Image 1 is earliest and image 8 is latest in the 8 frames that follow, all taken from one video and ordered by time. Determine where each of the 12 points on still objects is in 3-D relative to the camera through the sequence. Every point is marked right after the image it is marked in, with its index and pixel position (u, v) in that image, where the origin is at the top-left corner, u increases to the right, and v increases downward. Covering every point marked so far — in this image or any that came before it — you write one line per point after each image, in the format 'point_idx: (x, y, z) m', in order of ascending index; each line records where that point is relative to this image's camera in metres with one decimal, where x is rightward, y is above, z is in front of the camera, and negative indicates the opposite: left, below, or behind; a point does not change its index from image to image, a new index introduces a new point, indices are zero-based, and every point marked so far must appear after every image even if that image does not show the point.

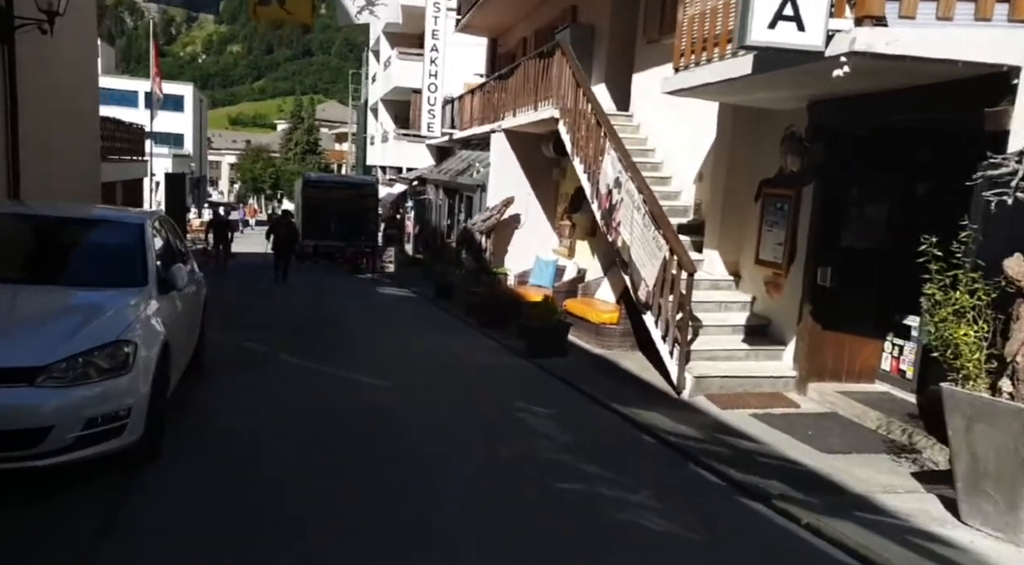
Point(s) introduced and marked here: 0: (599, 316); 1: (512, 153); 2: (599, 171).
0: (+1.3, -0.5, +11.5) m
1: (+0.1, +3.1, +17.7) m
2: (+1.3, +1.6, +10.7) m
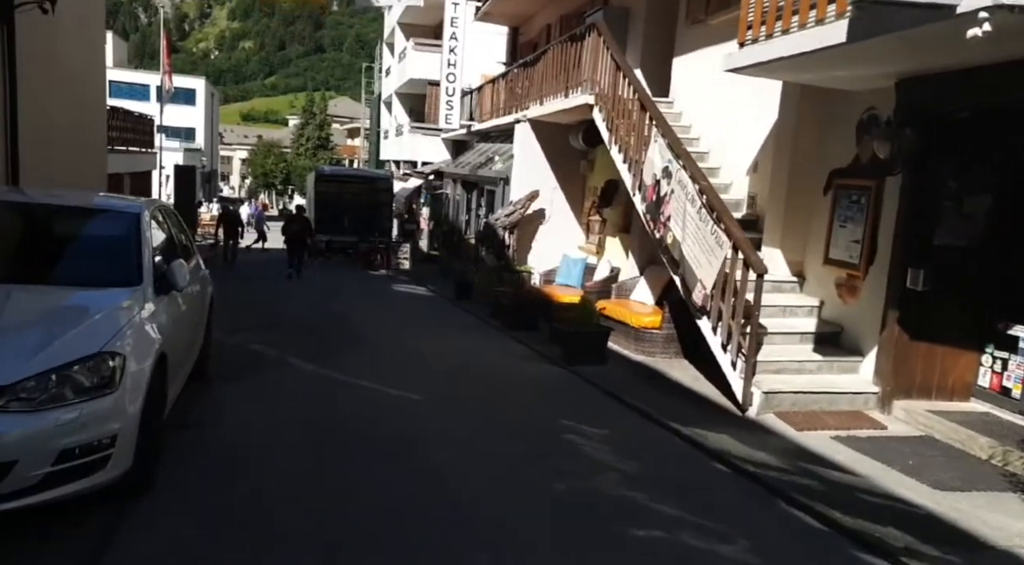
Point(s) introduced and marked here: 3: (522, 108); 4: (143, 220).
0: (+1.8, -0.5, +10.6) m
1: (+0.6, +3.1, +16.8) m
2: (+1.7, +1.6, +9.7) m
3: (+0.3, +4.1, +17.7) m
4: (-3.1, +0.5, +6.3) m
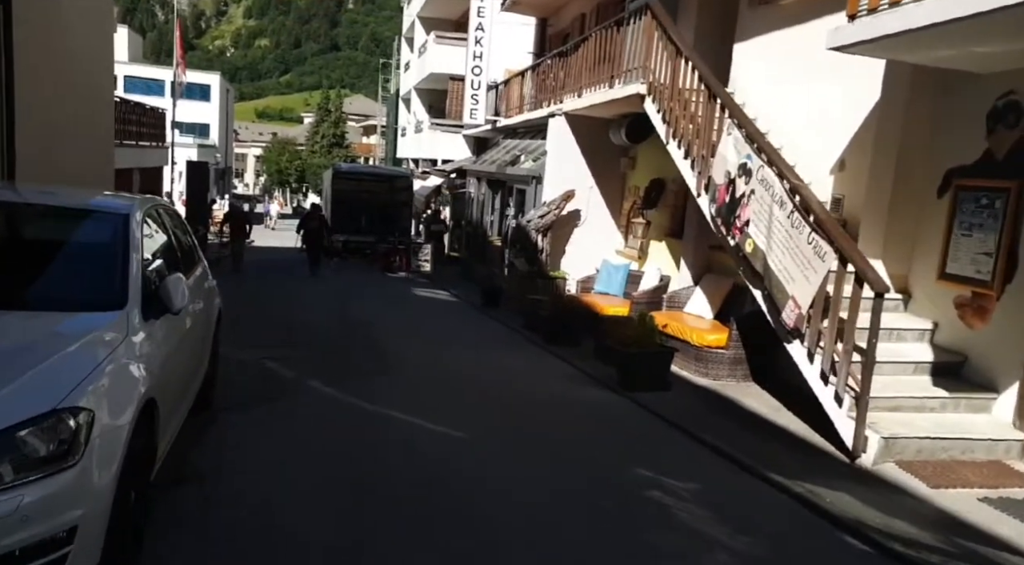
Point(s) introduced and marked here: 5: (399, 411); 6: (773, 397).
0: (+2.3, -0.7, +9.3) m
1: (+1.3, +3.0, +15.5) m
2: (+2.3, +1.4, +8.5) m
3: (+1.1, +4.0, +16.5) m
4: (-2.6, +0.4, +5.2) m
5: (-1.1, -1.3, +7.3) m
6: (+2.9, -1.3, +8.4) m
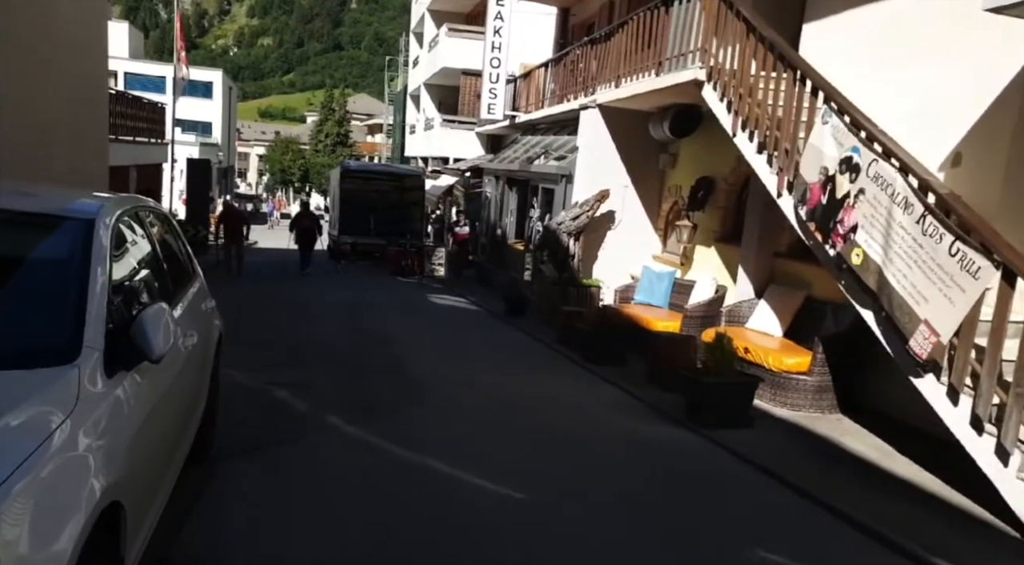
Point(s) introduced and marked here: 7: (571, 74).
0: (+2.8, -0.9, +8.0) m
1: (+1.9, +2.8, +14.2) m
2: (+2.8, +1.3, +7.2) m
3: (+1.6, +3.8, +15.1) m
4: (-2.1, +0.3, +3.9) m
5: (-0.6, -1.4, +6.0) m
6: (+3.4, -1.4, +7.1) m
7: (+1.4, +4.7, +17.0) m
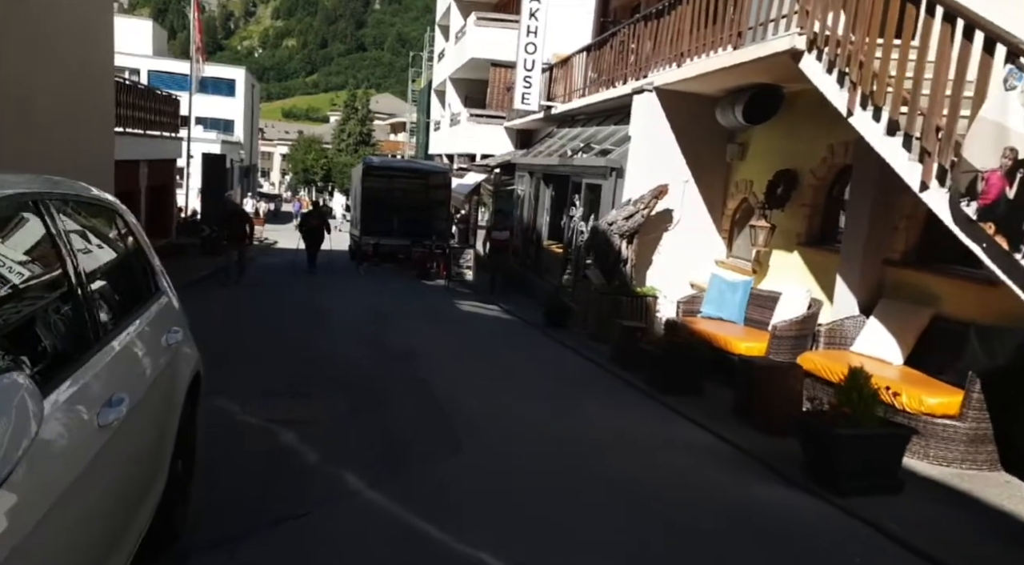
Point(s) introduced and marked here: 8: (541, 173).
0: (+3.4, -1.0, +6.2) m
1: (+2.6, +2.7, +12.5) m
2: (+3.3, +1.1, +5.4) m
3: (+2.4, +3.7, +13.4) m
4: (-1.7, +0.2, +2.2) m
5: (-0.2, -1.5, +4.3) m
6: (+3.9, -1.6, +5.3) m
7: (+2.2, +4.5, +15.2) m
8: (+0.7, +2.7, +18.7) m
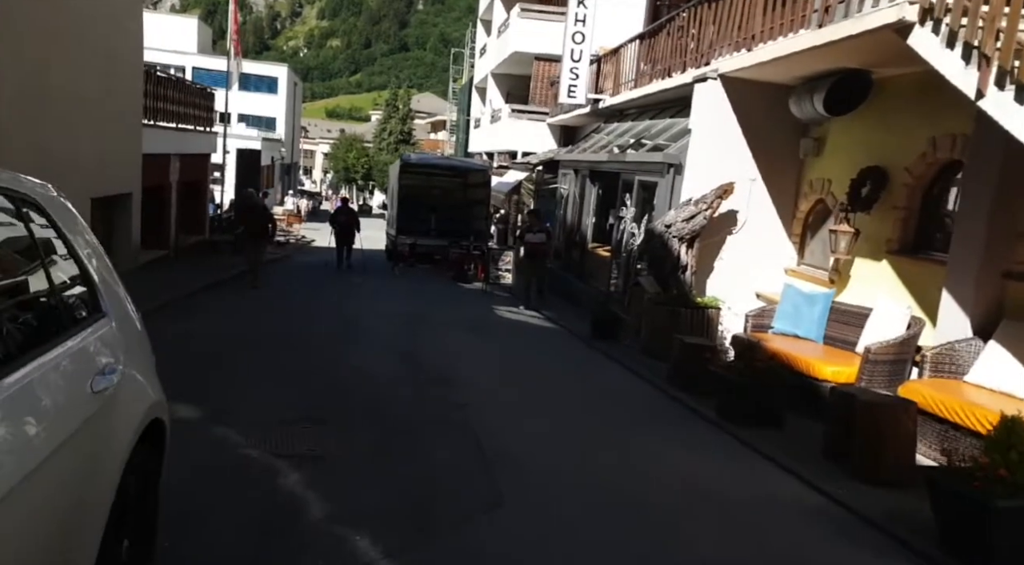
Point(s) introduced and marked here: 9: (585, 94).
0: (+3.7, -1.1, +4.9) m
1: (+3.3, +2.5, +11.2) m
2: (+3.7, +1.0, +4.1) m
3: (+3.1, +3.5, +12.1) m
4: (-1.5, +0.1, +1.2) m
5: (+0.1, -1.6, +3.2) m
6: (+4.2, -1.7, +3.9) m
7: (+3.1, +4.4, +13.9) m
8: (+1.7, +2.6, +17.5) m
9: (+1.8, +4.8, +19.1) m
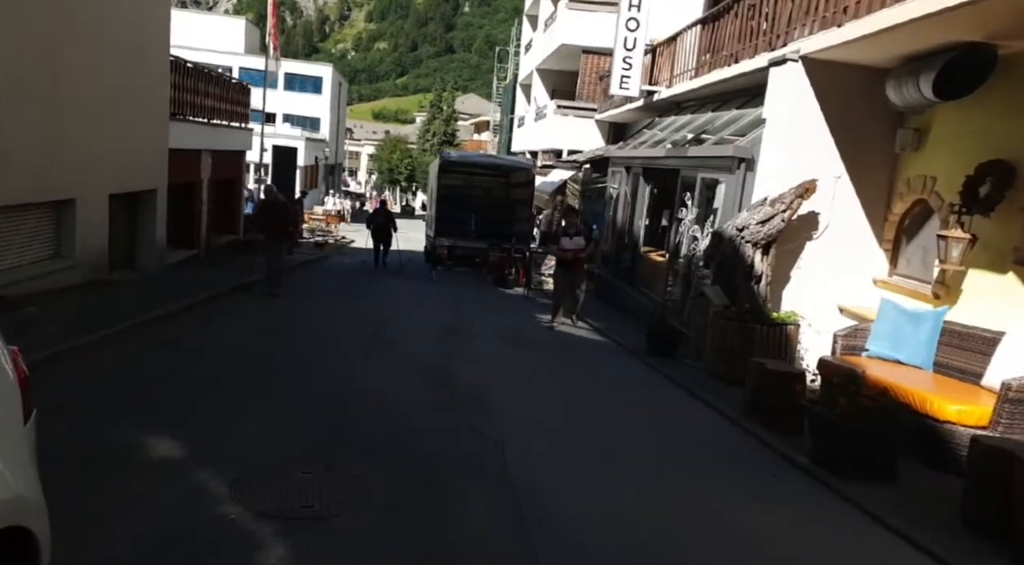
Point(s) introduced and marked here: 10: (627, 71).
0: (+4.0, -1.3, +3.4) m
1: (+3.9, +2.4, +9.7) m
2: (+3.9, +0.8, +2.6) m
3: (+3.8, +3.4, +10.6) m
4: (-1.4, 0.0, -0.1) m
5: (+0.2, -1.7, +1.9) m
6: (+4.4, -1.9, +2.4) m
7: (+3.9, +4.2, +12.5) m
8: (+2.7, +2.4, +16.1) m
9: (+2.9, +4.6, +17.7) m
10: (+2.7, +4.9, +17.7) m
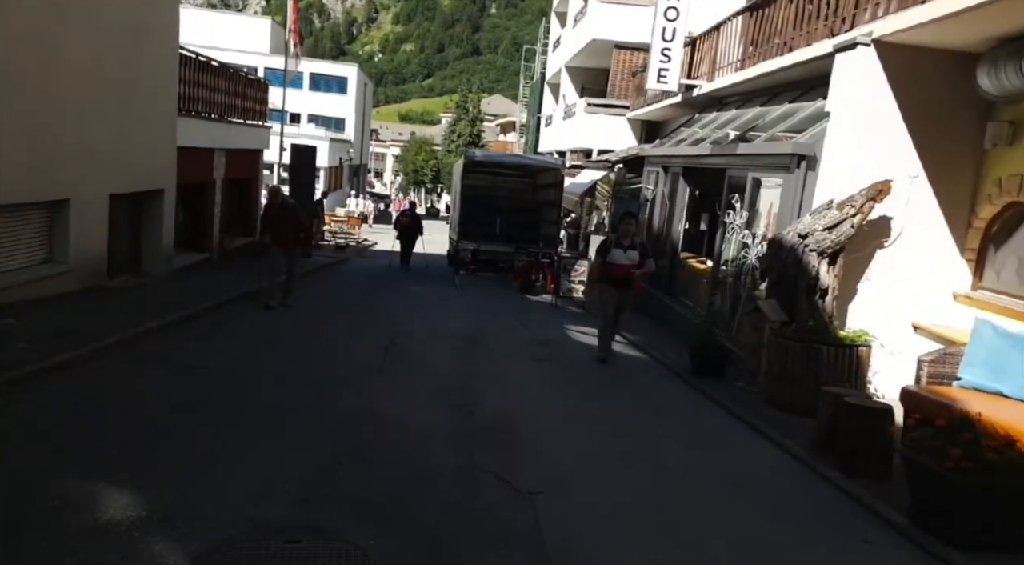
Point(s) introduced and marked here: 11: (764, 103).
0: (+4.1, -1.4, +2.2) m
1: (+4.3, +2.2, +8.5) m
2: (+4.0, +0.7, +1.4) m
3: (+4.2, +3.2, +9.4) m
4: (-1.4, -0.1, -1.1) m
5: (+0.3, -1.8, +0.8) m
6: (+4.5, -2.1, +1.2) m
7: (+4.3, +4.0, +11.3) m
8: (+3.3, +2.3, +14.9) m
9: (+3.6, +4.4, +16.5) m
10: (+3.3, +4.8, +16.6) m
11: (+4.6, +3.3, +13.7) m
